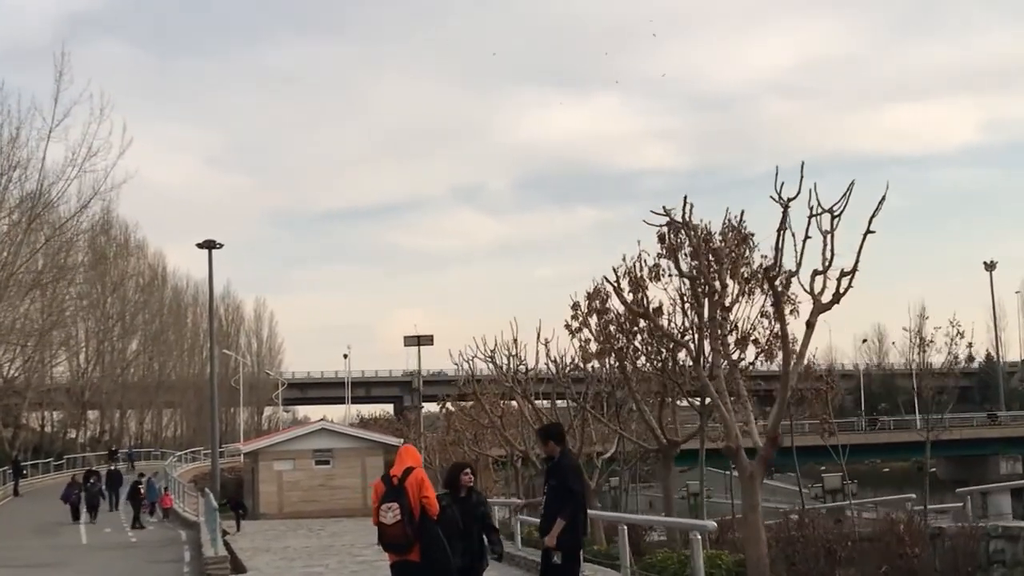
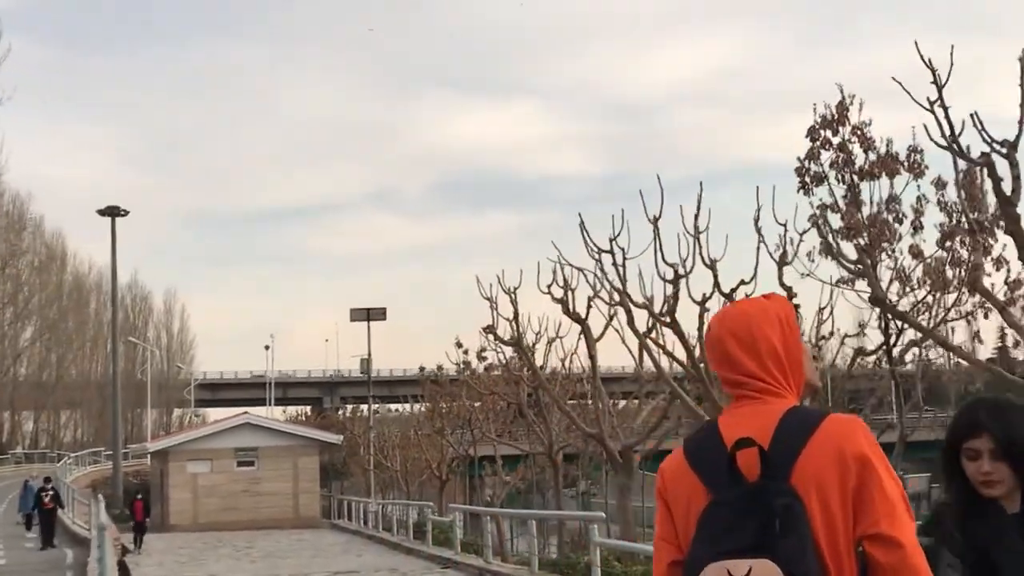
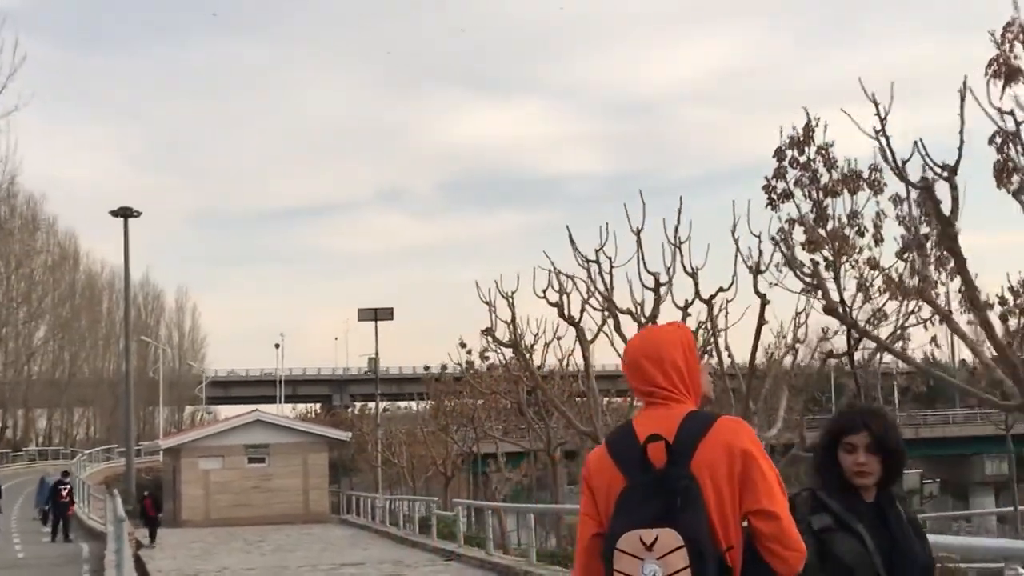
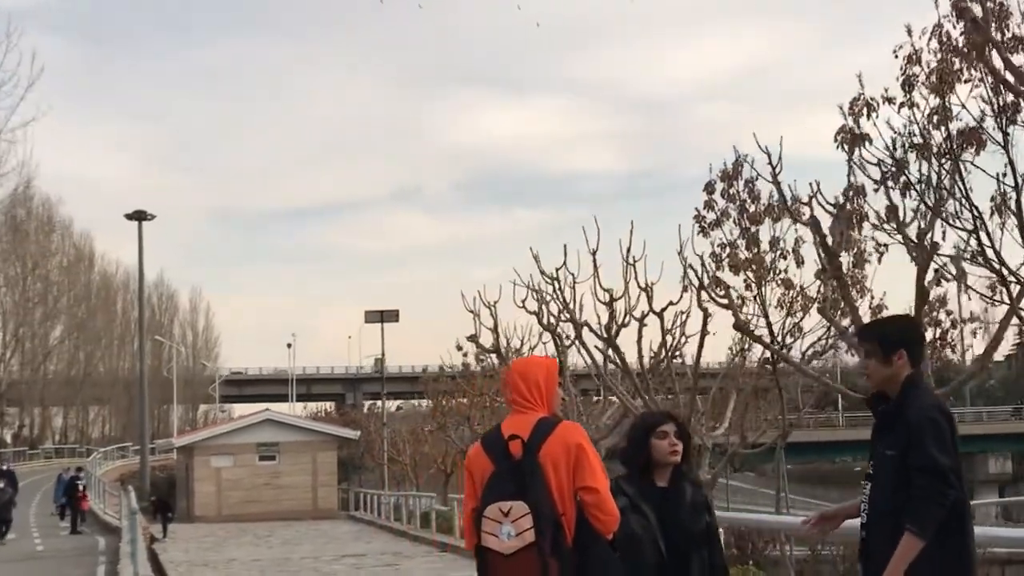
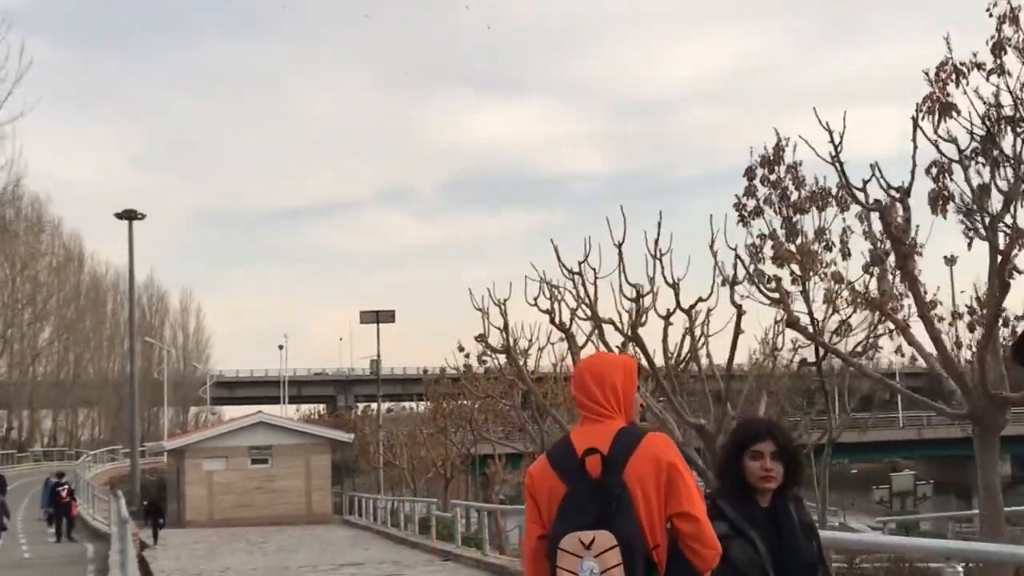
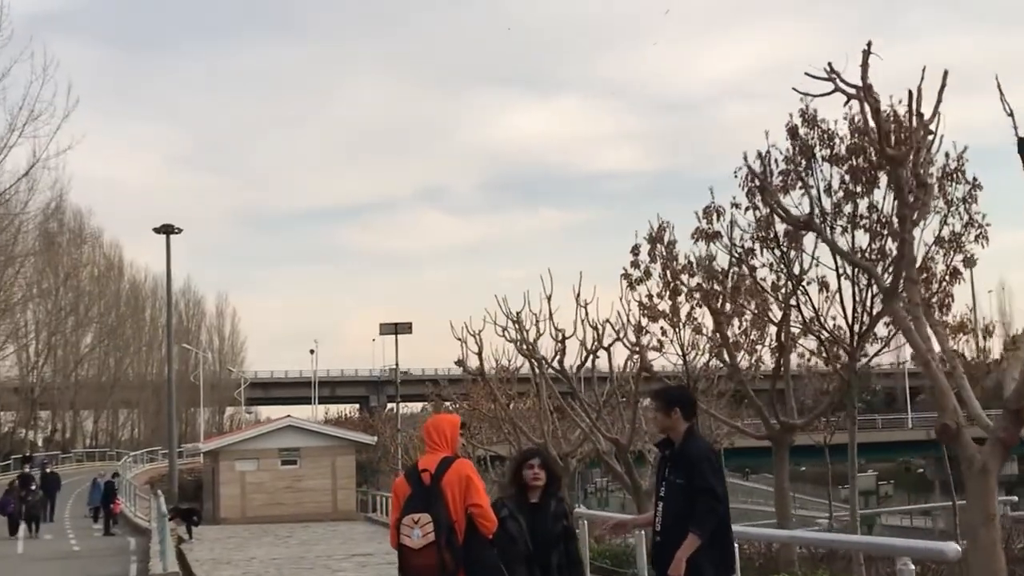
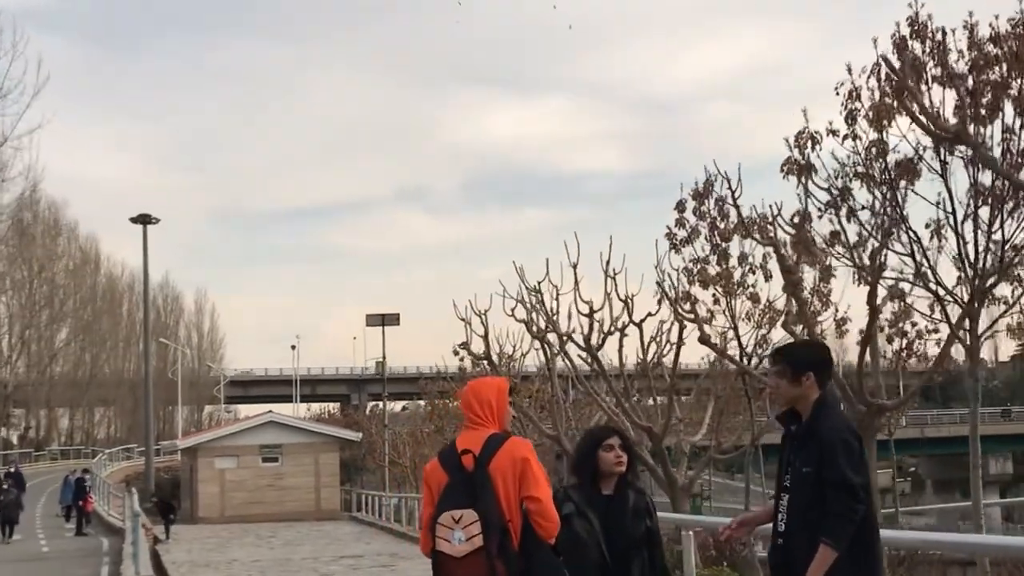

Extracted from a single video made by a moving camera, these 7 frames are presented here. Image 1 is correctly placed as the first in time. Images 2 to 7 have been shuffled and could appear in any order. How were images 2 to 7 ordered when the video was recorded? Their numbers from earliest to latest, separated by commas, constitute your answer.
6, 7, 4, 5, 3, 2
